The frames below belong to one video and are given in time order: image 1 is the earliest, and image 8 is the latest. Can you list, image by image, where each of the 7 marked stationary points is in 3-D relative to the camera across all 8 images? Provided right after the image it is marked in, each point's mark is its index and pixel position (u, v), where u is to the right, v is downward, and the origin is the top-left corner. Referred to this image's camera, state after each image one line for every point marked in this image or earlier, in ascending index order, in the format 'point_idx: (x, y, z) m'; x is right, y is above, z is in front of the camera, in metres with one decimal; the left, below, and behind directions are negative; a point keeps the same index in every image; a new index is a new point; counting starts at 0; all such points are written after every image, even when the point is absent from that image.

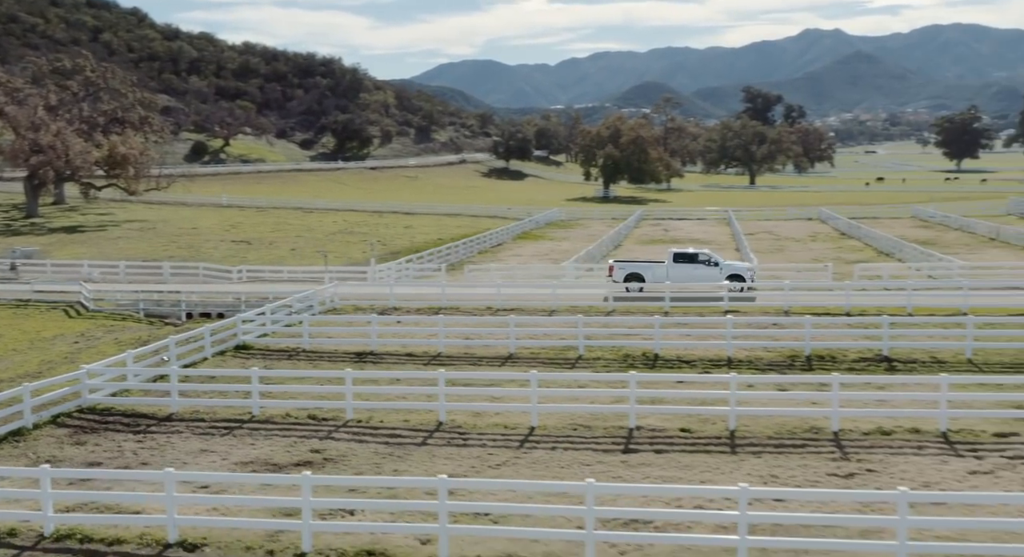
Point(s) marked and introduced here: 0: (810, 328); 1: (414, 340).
0: (+6.0, -1.0, +19.5) m
1: (-2.0, -1.2, +19.7) m
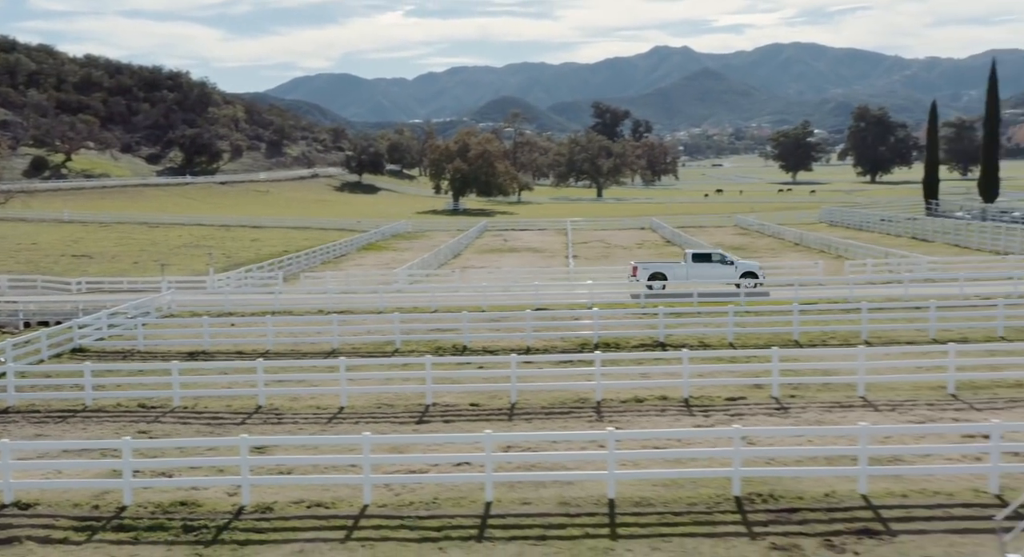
0: (+2.0, -0.9, +22.4) m
1: (-6.0, -1.3, +21.5) m
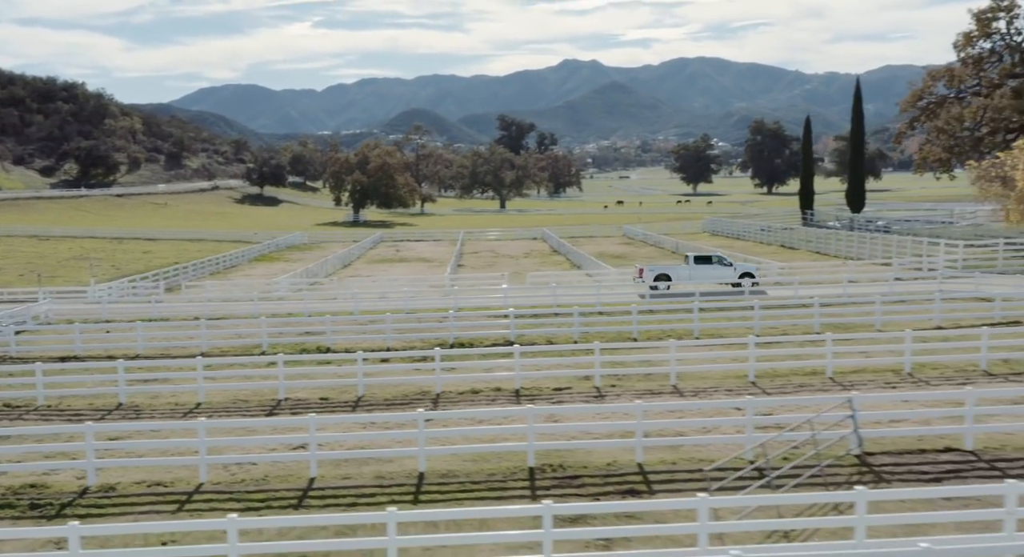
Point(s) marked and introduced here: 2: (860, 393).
0: (-1.5, -1.1, +24.3) m
1: (-9.4, -1.5, +22.7) m
2: (+6.5, -2.1, +18.2) m
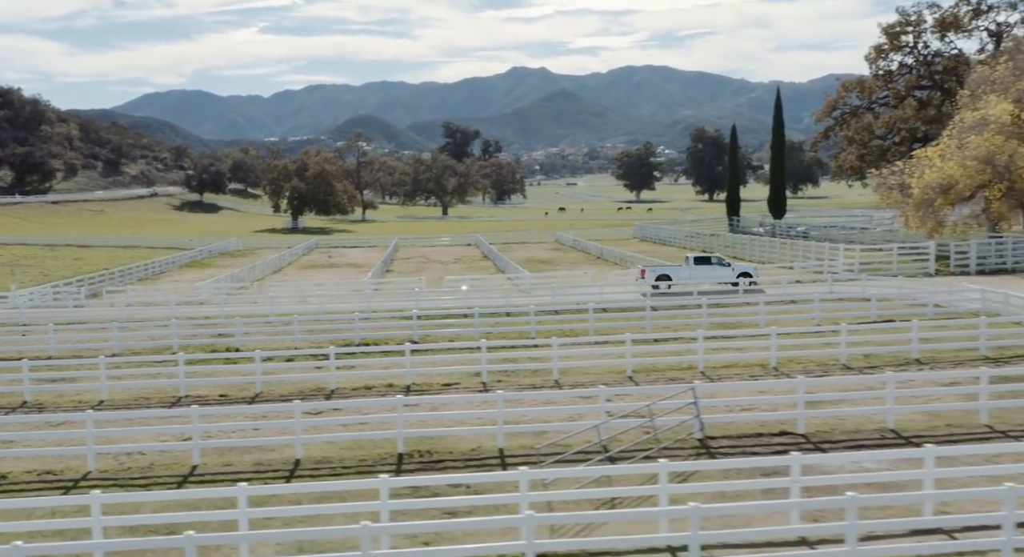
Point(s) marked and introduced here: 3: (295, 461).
0: (-4.1, -1.2, +25.5) m
1: (-11.9, -1.6, +23.5) m
2: (+4.3, -2.1, +19.8) m
3: (-3.5, -2.9, +15.5) m
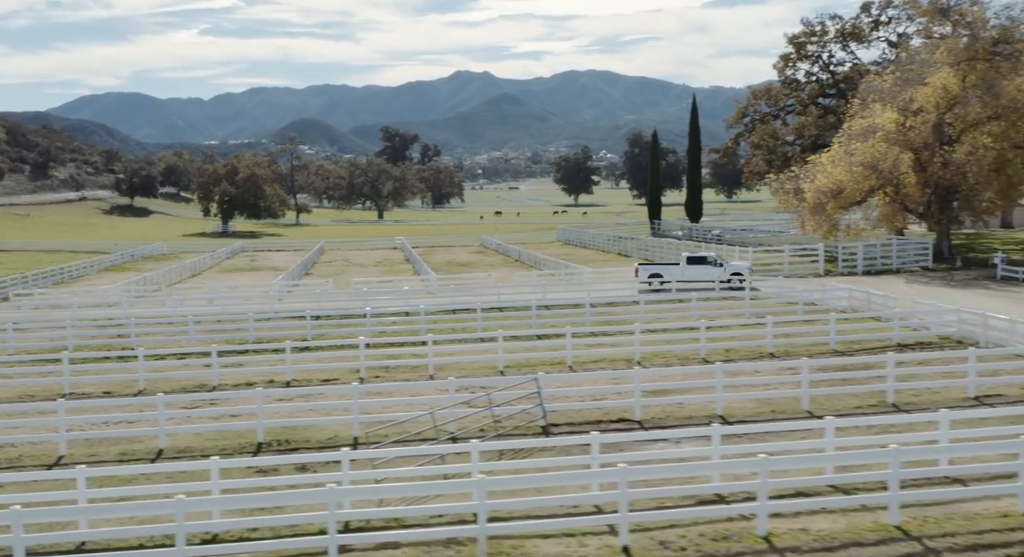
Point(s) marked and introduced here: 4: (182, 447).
0: (-7.1, -1.2, +26.4) m
1: (-14.8, -1.7, +24.1) m
2: (+1.5, -2.1, +21.2) m
3: (-6.0, -2.9, +16.5) m
4: (-5.7, -2.9, +16.7) m
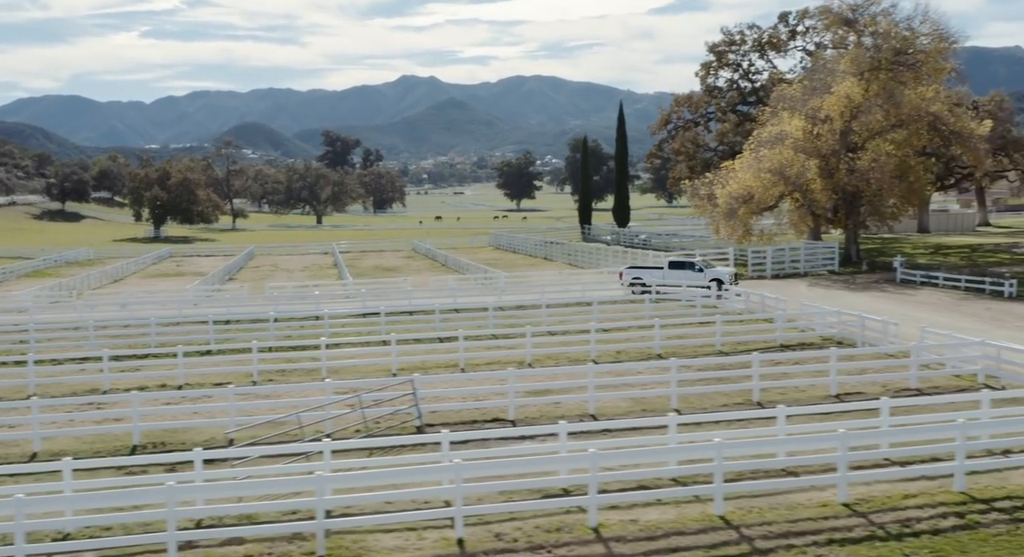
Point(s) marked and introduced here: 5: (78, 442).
0: (-9.9, -1.4, +26.5) m
1: (-17.4, -1.9, +23.8) m
2: (-1.0, -2.2, +21.7) m
3: (-8.2, -3.0, +16.6) m
4: (-7.9, -3.0, +16.9) m
5: (-7.8, -2.9, +17.3) m
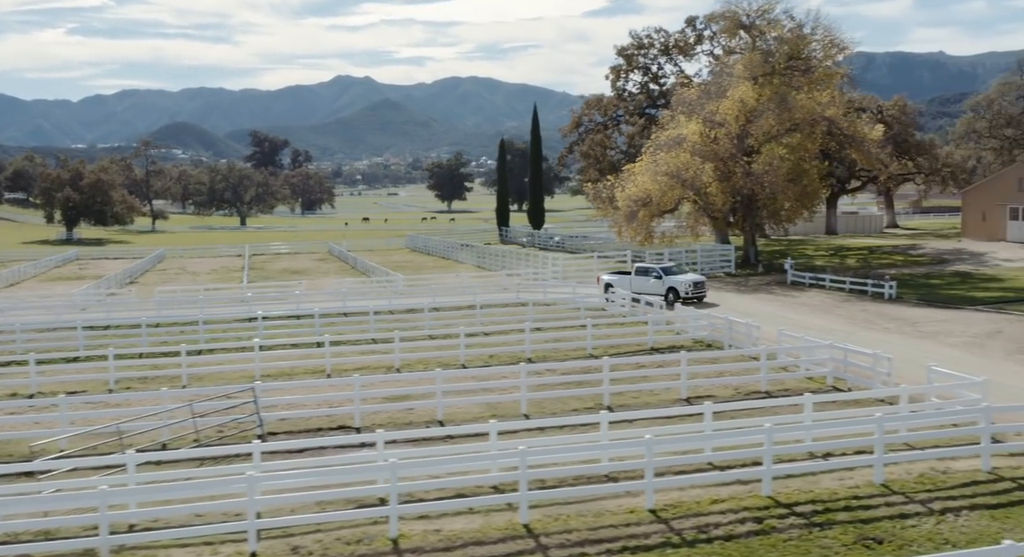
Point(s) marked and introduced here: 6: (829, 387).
0: (-13.3, -1.5, +25.6) m
1: (-20.6, -2.0, +22.4) m
2: (-4.1, -2.3, +21.4) m
3: (-11.0, -3.1, +15.9) m
4: (-10.7, -3.1, +16.1) m
5: (-10.6, -3.0, +16.6) m
6: (+6.5, -2.2, +19.8) m
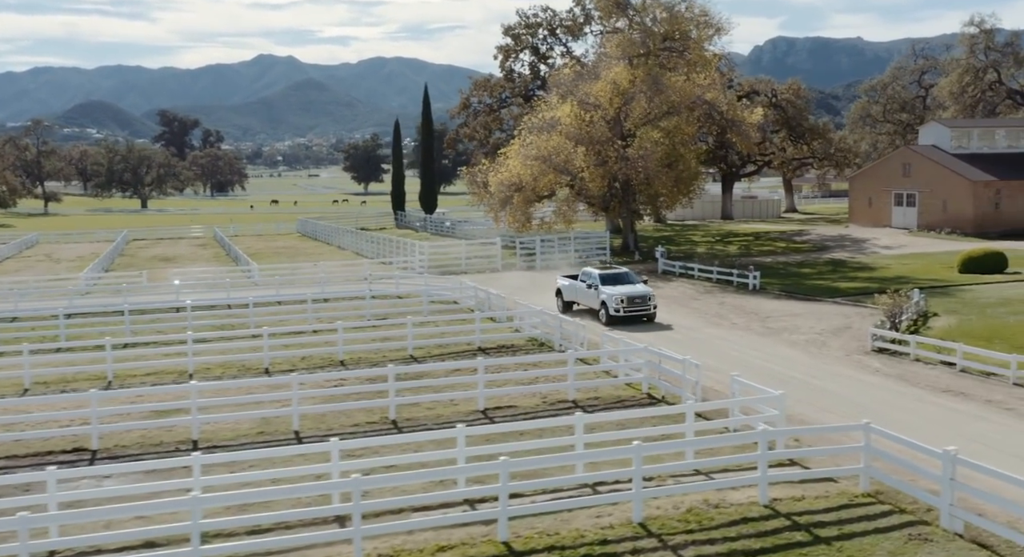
0: (-17.7, -1.4, +22.5) m
1: (-24.8, -2.1, +18.8) m
2: (-8.2, -2.3, +18.9) m
3: (-14.8, -3.2, +12.9) m
4: (-14.5, -3.2, +13.2) m
5: (-14.4, -3.1, +13.7) m
6: (+2.4, -2.2, +18.0) m
